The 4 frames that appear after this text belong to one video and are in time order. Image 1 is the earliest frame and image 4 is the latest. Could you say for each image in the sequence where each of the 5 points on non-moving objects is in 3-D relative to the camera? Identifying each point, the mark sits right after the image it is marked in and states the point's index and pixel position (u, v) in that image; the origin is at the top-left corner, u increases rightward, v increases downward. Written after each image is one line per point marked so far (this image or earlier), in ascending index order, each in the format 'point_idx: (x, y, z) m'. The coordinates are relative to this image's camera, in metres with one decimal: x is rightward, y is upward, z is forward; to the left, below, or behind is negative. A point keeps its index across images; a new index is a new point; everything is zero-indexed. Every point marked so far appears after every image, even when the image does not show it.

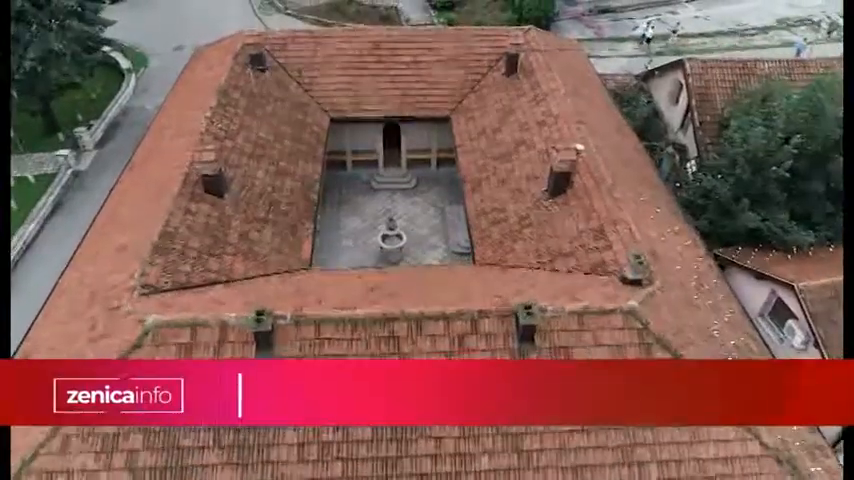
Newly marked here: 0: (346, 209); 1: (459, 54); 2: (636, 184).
0: (-2.1, +0.8, +19.9) m
1: (+0.8, +4.7, +19.7) m
2: (+3.9, +1.0, +14.5) m
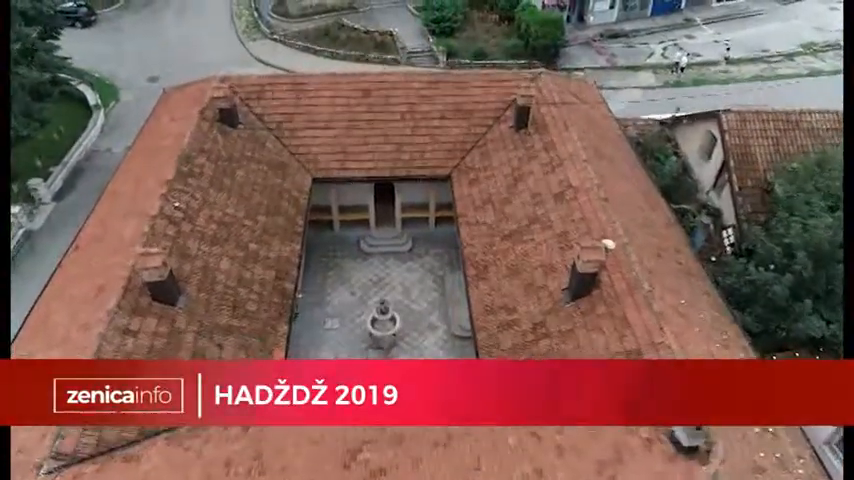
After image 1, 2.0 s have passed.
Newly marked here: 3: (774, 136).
0: (-2.1, -0.9, +17.5) m
1: (+0.7, +3.1, +17.3) m
2: (+3.8, -0.6, +12.1) m
3: (+7.1, +2.1, +16.1) m
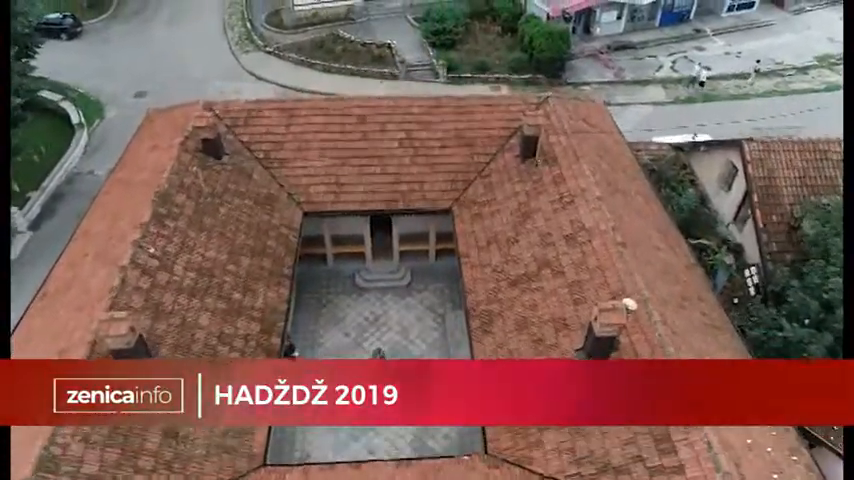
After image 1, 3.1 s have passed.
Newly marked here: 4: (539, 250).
0: (-2.1, -1.6, +16.4) m
1: (+0.7, +2.3, +16.1) m
2: (+3.8, -1.4, +10.9) m
3: (+7.1, +1.4, +14.9) m
4: (+1.9, -0.2, +13.0) m
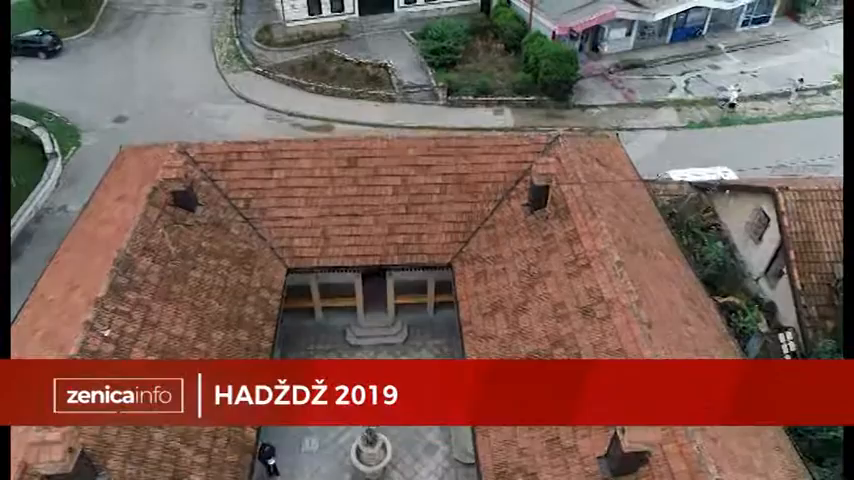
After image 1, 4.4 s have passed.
0: (-2.2, -2.7, +14.8) m
1: (+0.7, +1.3, +14.5) m
2: (+3.8, -2.4, +9.4) m
3: (+7.1, +0.3, +13.3) m
4: (+1.8, -1.2, +11.4) m
